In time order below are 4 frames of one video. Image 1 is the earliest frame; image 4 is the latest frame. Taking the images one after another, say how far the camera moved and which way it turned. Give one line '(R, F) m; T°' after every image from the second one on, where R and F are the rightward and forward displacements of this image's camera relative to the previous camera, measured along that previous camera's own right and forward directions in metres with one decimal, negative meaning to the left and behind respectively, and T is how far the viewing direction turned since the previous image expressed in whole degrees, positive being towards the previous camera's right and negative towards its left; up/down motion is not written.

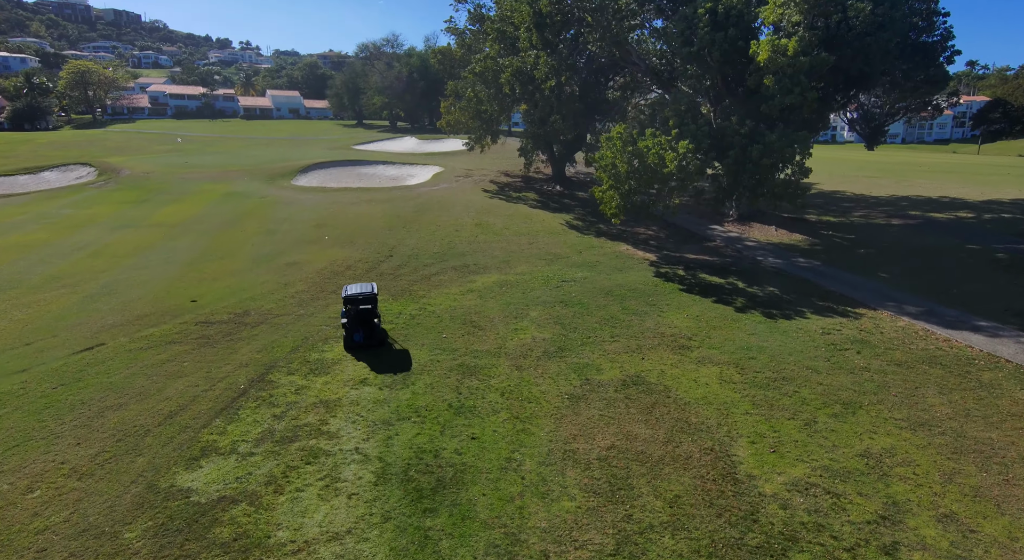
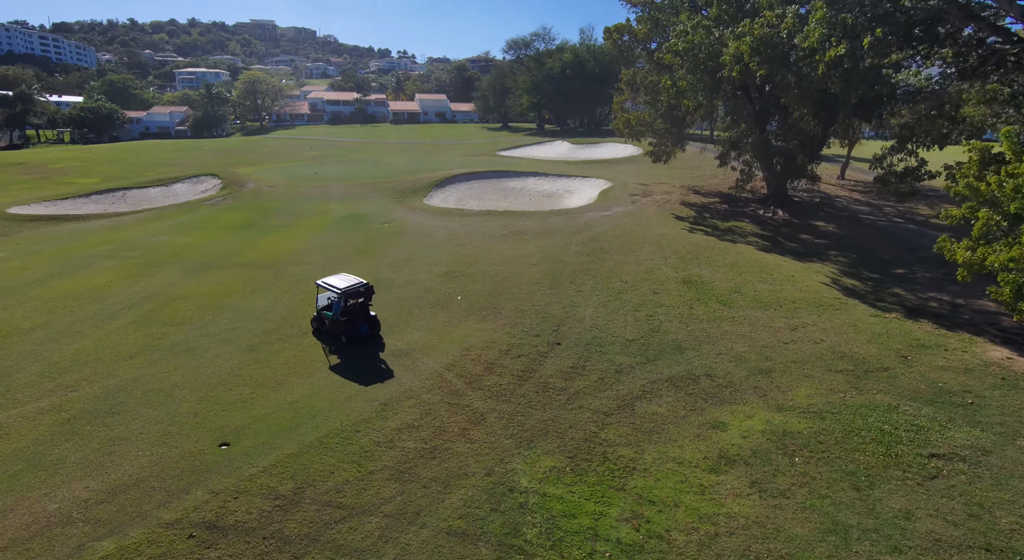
(-2.6, +8.0) m; -14°
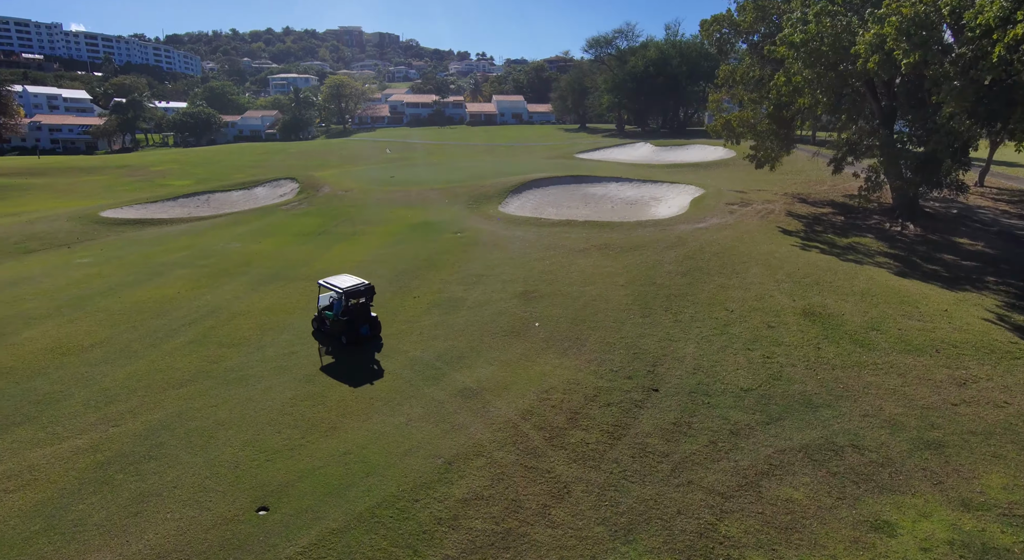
(-0.4, +1.8) m; -7°
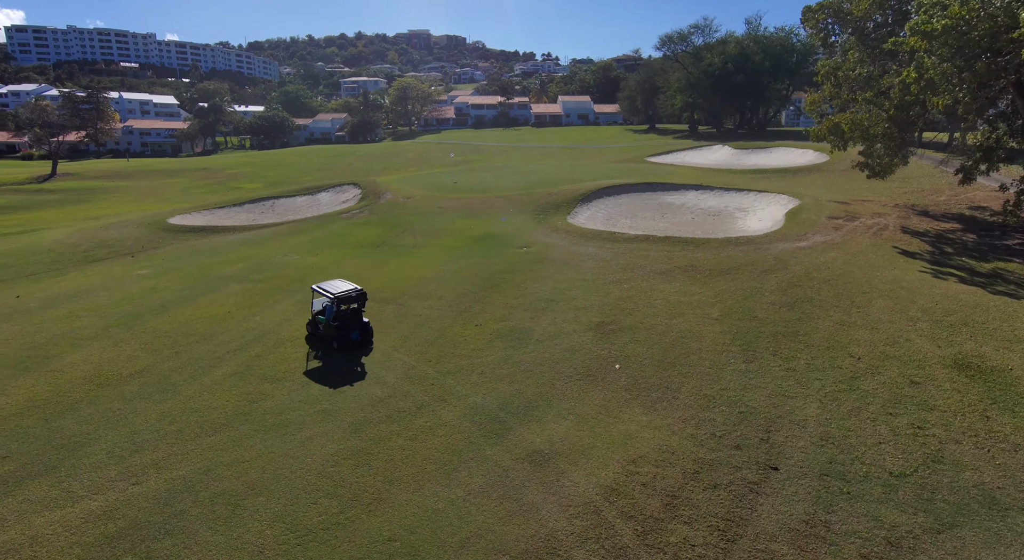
(-0.4, +1.7) m; -6°
